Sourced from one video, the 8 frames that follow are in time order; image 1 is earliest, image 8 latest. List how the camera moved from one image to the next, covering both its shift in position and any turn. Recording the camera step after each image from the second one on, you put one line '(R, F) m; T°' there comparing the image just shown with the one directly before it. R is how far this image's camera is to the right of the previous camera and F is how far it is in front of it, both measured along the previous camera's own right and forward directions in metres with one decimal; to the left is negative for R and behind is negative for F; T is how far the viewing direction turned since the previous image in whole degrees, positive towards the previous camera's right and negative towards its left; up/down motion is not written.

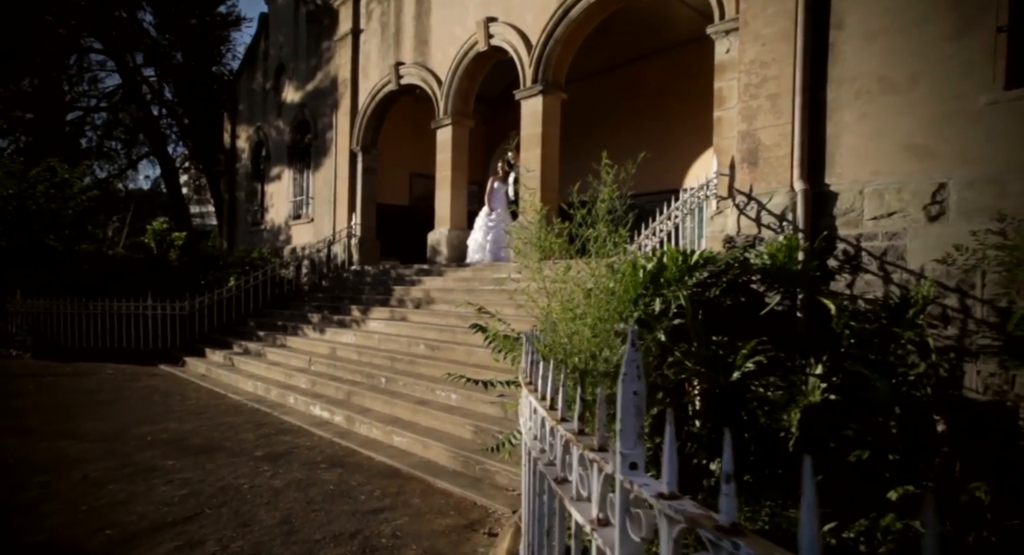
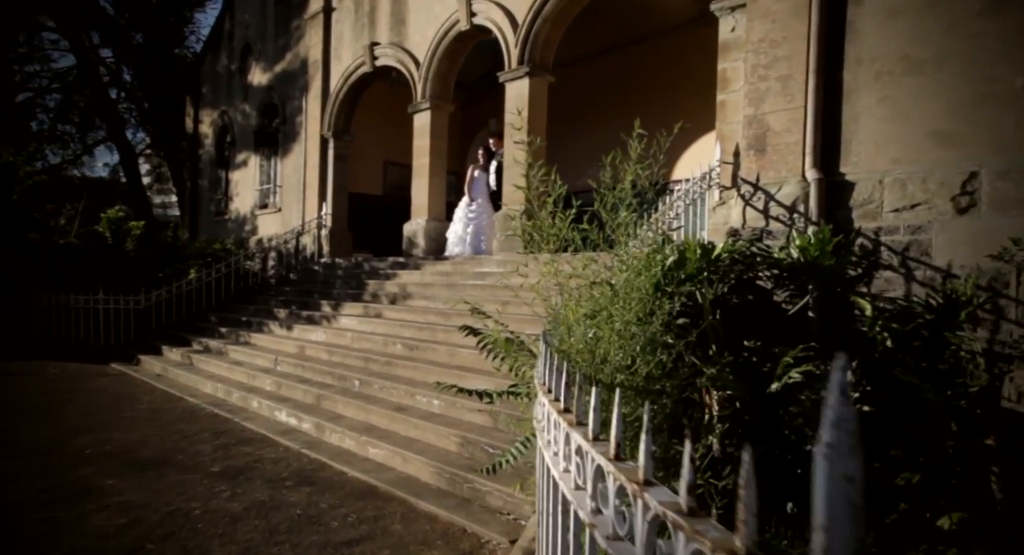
(-0.2, +0.6) m; +3°
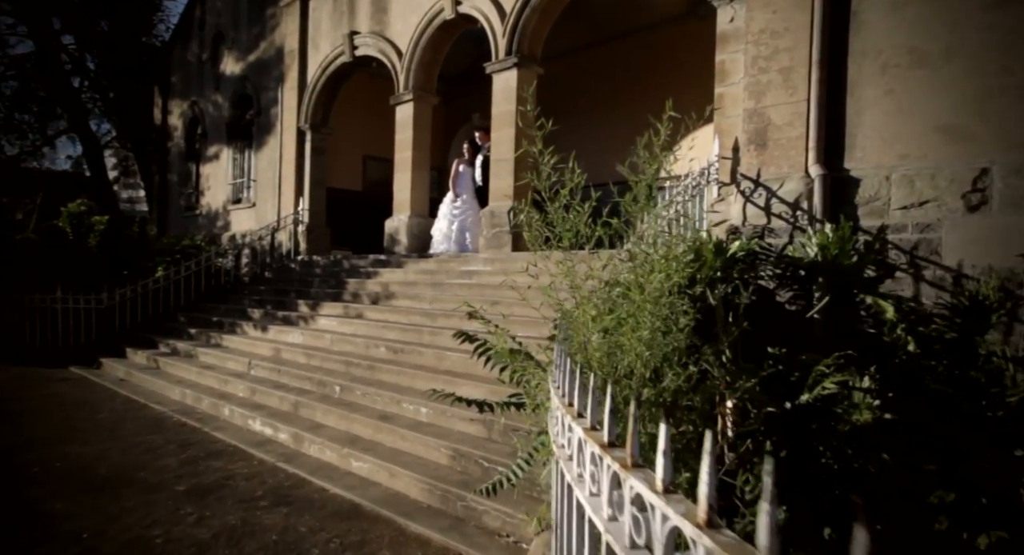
(-0.1, +0.3) m; +2°
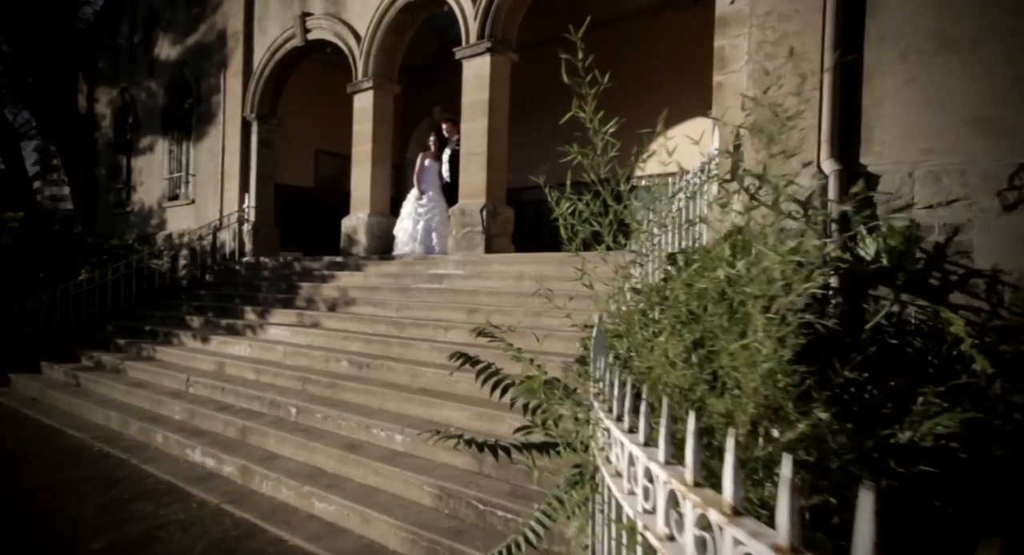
(-0.3, +0.7) m; +5°
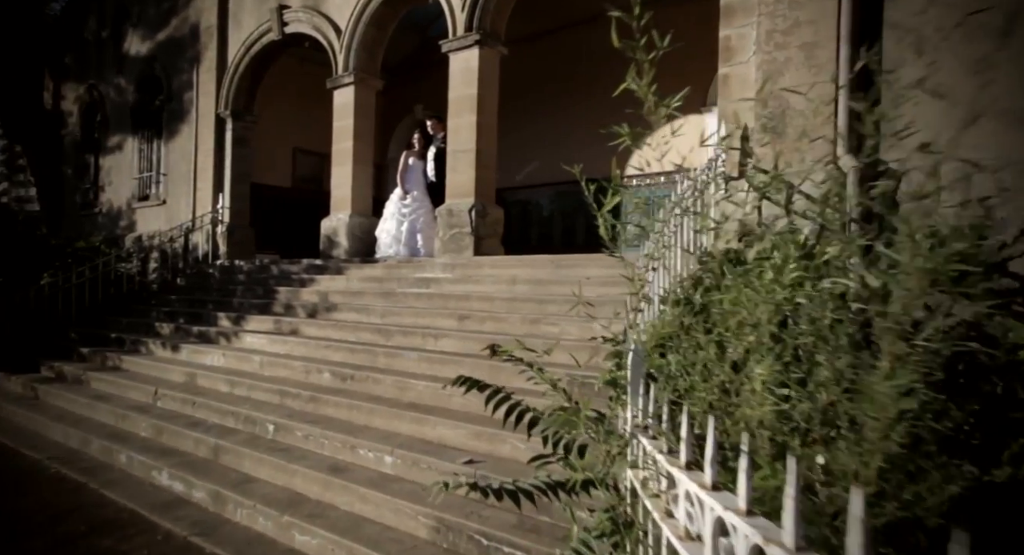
(-0.1, +0.4) m; +2°
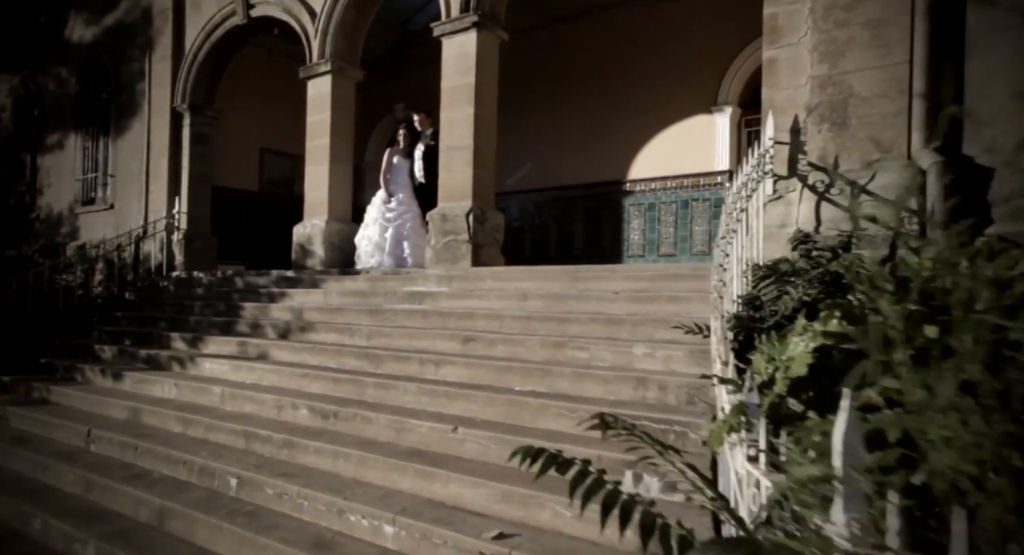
(-0.3, +0.8) m; +3°
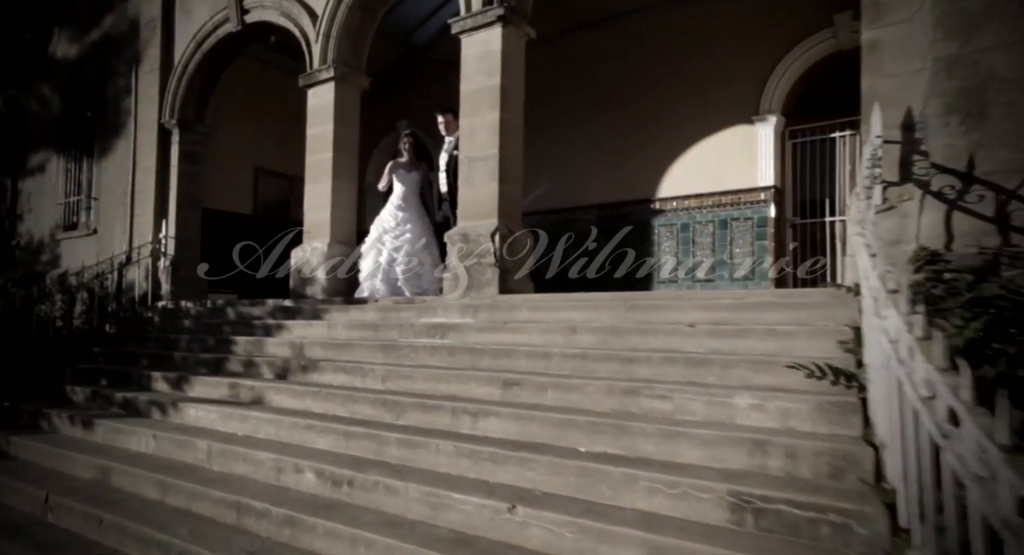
(-0.4, +0.8) m; +1°
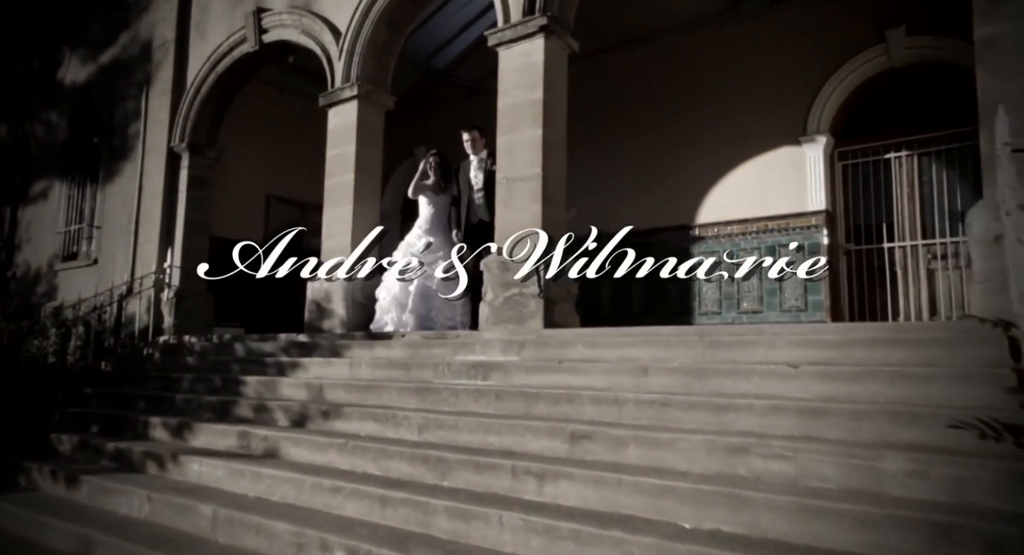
(-0.3, +0.6) m; 0°
